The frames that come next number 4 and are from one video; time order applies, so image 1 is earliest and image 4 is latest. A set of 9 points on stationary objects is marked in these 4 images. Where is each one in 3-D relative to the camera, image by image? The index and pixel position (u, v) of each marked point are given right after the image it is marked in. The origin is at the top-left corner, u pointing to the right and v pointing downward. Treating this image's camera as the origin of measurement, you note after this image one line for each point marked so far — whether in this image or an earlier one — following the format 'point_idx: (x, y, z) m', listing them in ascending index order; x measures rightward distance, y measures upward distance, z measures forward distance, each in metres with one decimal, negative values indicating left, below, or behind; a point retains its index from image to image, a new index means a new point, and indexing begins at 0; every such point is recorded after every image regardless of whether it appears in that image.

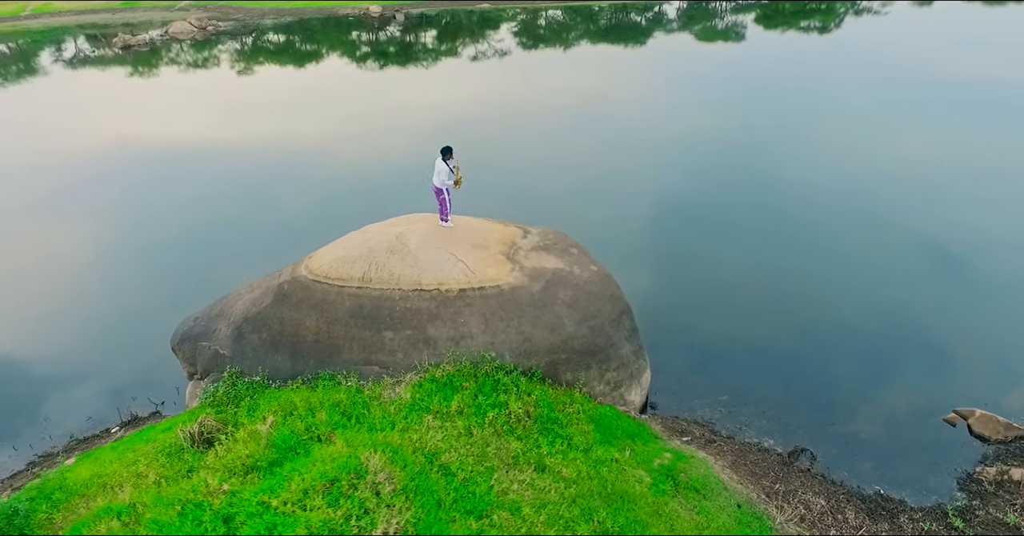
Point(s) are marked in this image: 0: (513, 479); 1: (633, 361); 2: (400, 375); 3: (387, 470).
0: (0.0, -2.4, +7.1) m
1: (+1.9, -1.4, +9.5) m
2: (-1.5, -1.5, +8.5) m
3: (-1.3, -2.1, +6.5) m
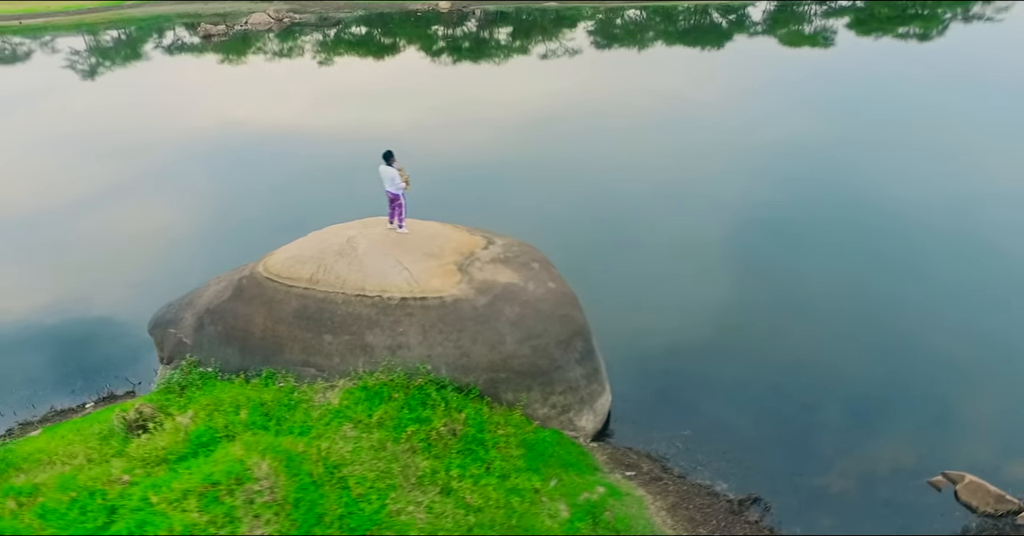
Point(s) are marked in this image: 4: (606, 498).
0: (-1.1, -2.6, +6.9) m
1: (+1.1, -1.7, +9.1) m
2: (-2.4, -1.5, +8.5) m
3: (-2.5, -2.2, +6.5) m
4: (+1.2, -2.9, +8.0) m
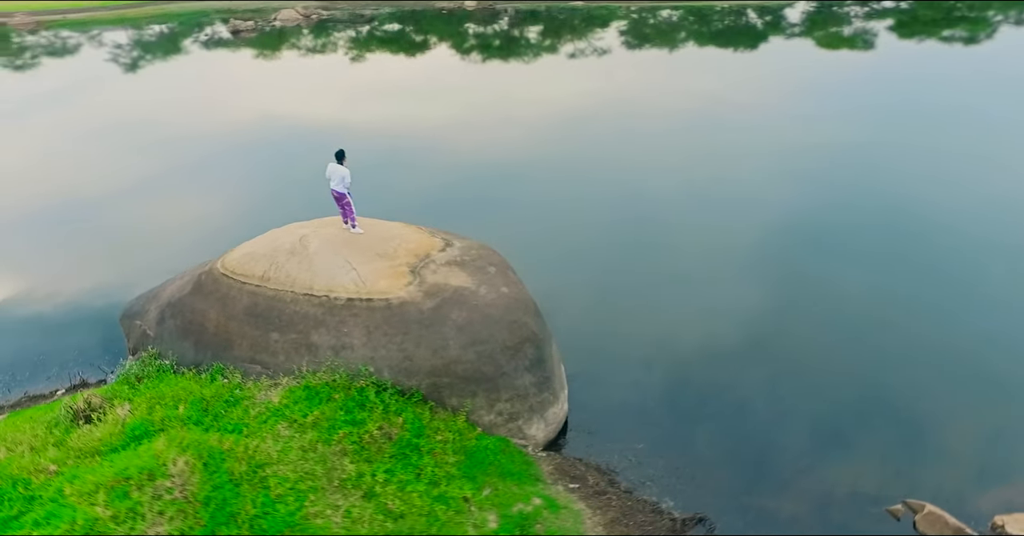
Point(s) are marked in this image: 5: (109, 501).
0: (-2.0, -2.6, +6.9) m
1: (+0.3, -1.8, +8.9) m
2: (-3.2, -1.5, +8.5) m
3: (-3.4, -2.2, +6.5) m
4: (+0.4, -3.0, +7.8) m
5: (-3.9, -2.3, +6.1) m
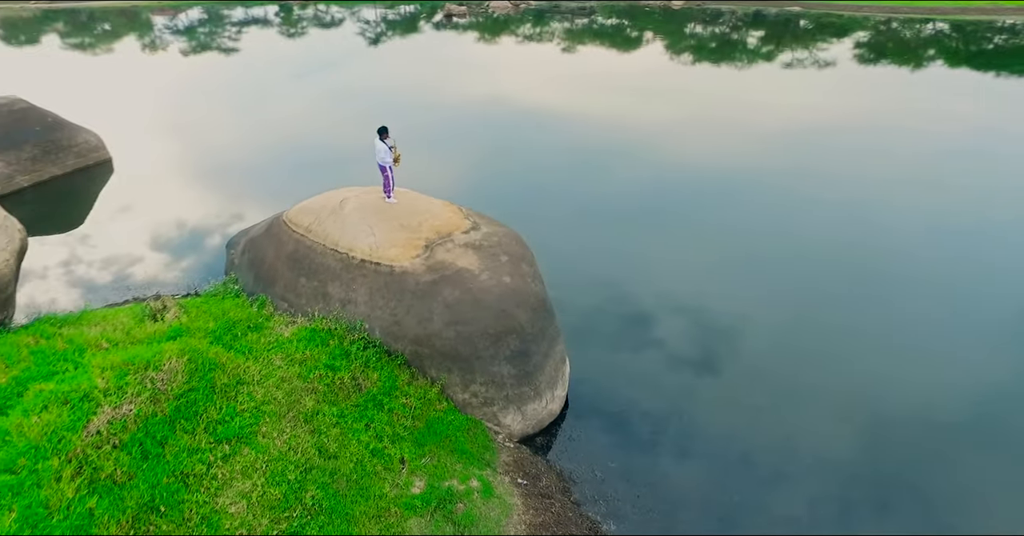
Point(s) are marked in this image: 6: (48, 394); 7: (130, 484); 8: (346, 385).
0: (-2.9, -2.0, +7.8) m
1: (0.0, -1.7, +9.1) m
2: (-3.3, -0.8, +9.7) m
3: (-4.3, -1.3, +7.9) m
4: (-0.5, -2.9, +8.0) m
5: (-4.9, -1.3, +7.6) m
6: (-5.5, -1.5, +7.4) m
7: (-4.1, -2.3, +6.7) m
8: (-2.3, -1.6, +8.6) m
